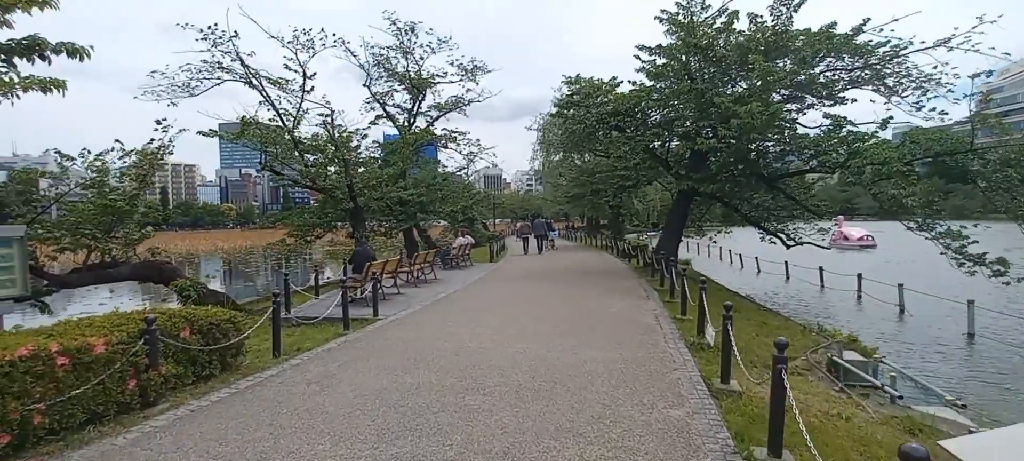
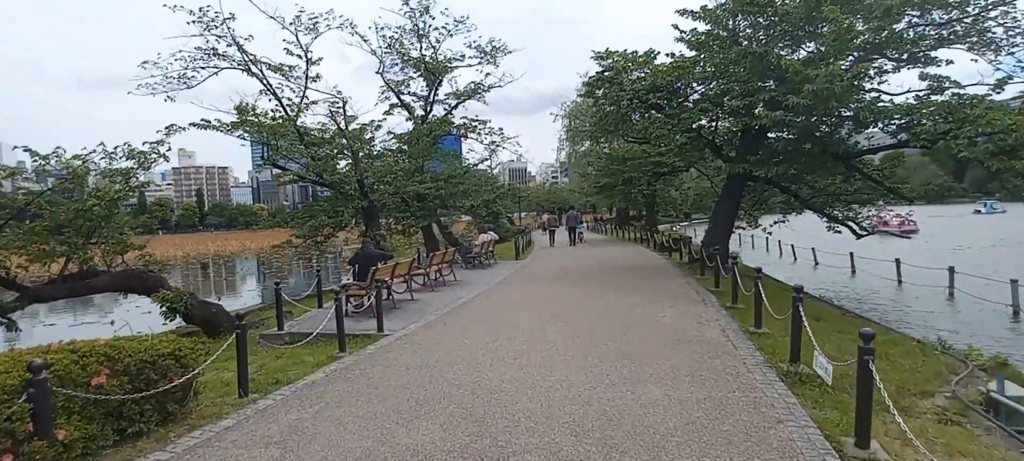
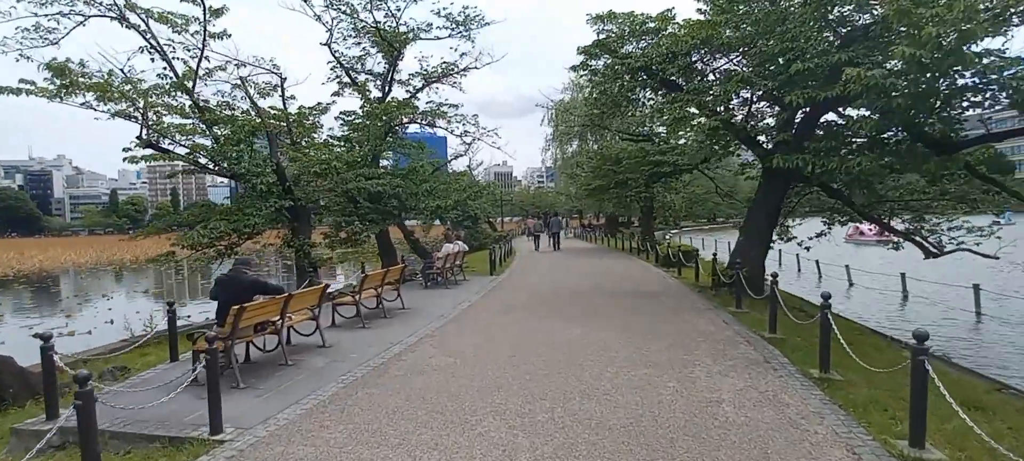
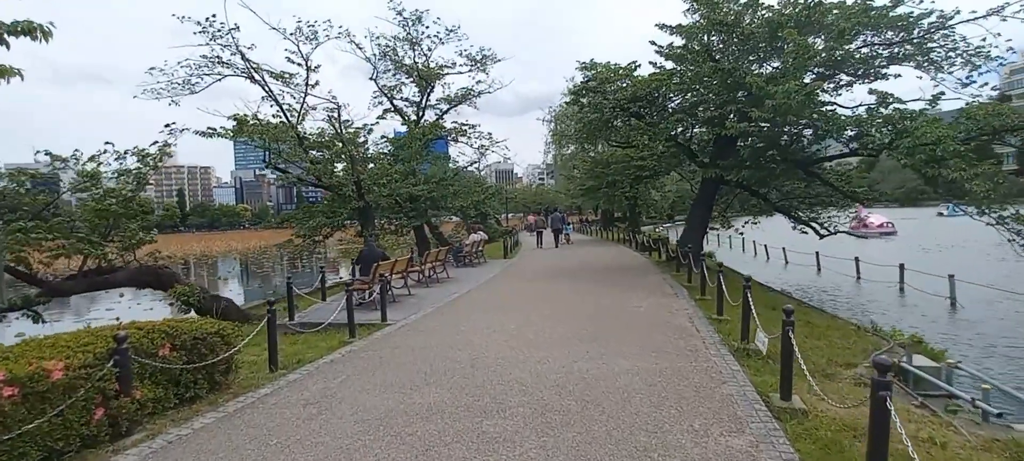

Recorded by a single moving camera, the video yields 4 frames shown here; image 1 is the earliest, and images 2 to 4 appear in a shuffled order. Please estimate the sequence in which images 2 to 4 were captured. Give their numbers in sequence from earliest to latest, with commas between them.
4, 2, 3
